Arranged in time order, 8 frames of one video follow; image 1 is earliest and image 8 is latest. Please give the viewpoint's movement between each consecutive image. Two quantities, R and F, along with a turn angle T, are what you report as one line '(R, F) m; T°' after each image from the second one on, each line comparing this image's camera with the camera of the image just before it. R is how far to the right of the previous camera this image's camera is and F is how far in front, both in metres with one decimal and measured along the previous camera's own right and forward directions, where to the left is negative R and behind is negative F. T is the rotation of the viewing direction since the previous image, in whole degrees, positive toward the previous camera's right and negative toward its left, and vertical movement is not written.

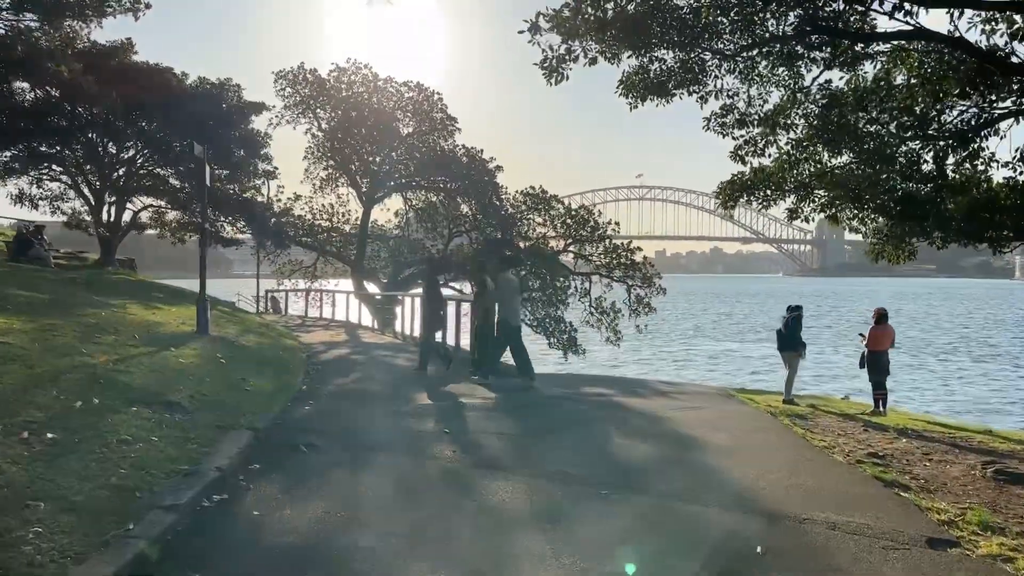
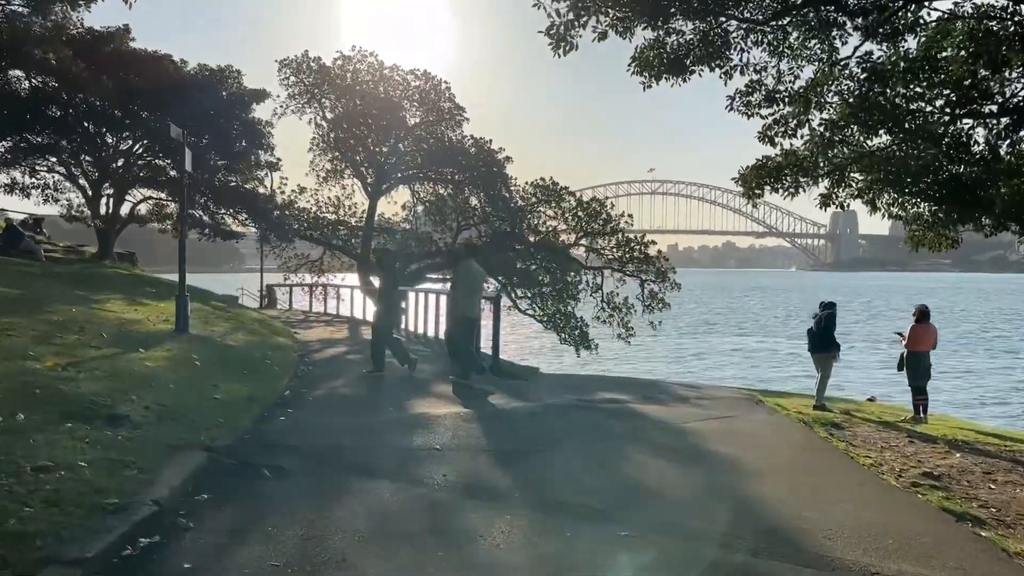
(+0.1, +1.0) m; -1°
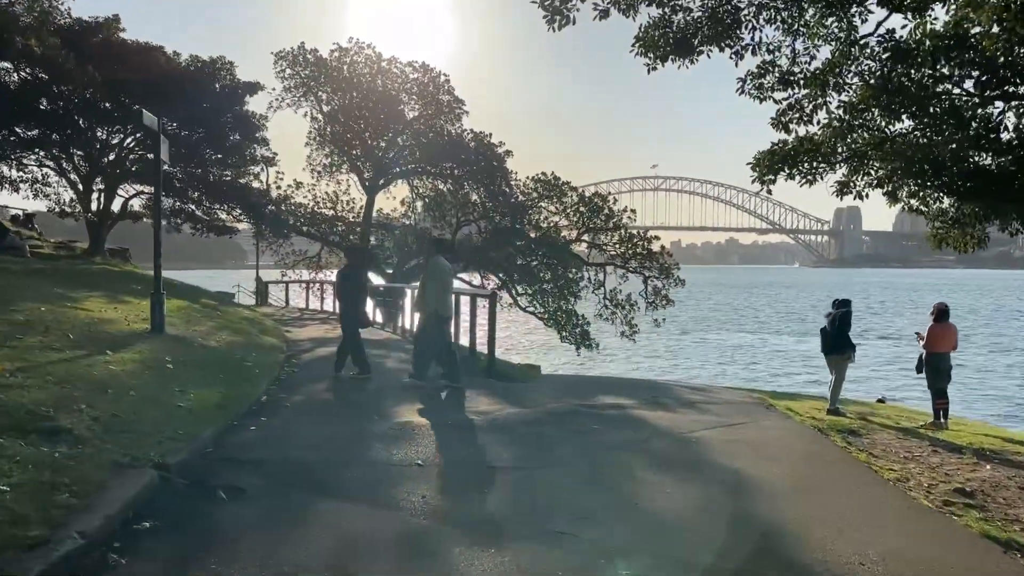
(+0.1, +0.7) m; 0°
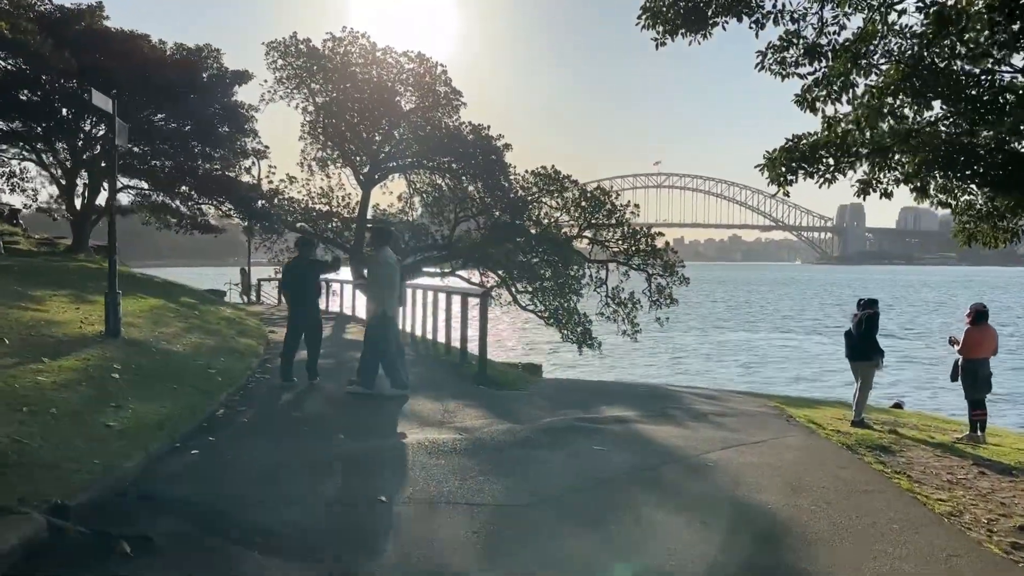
(+0.1, +1.0) m; 0°
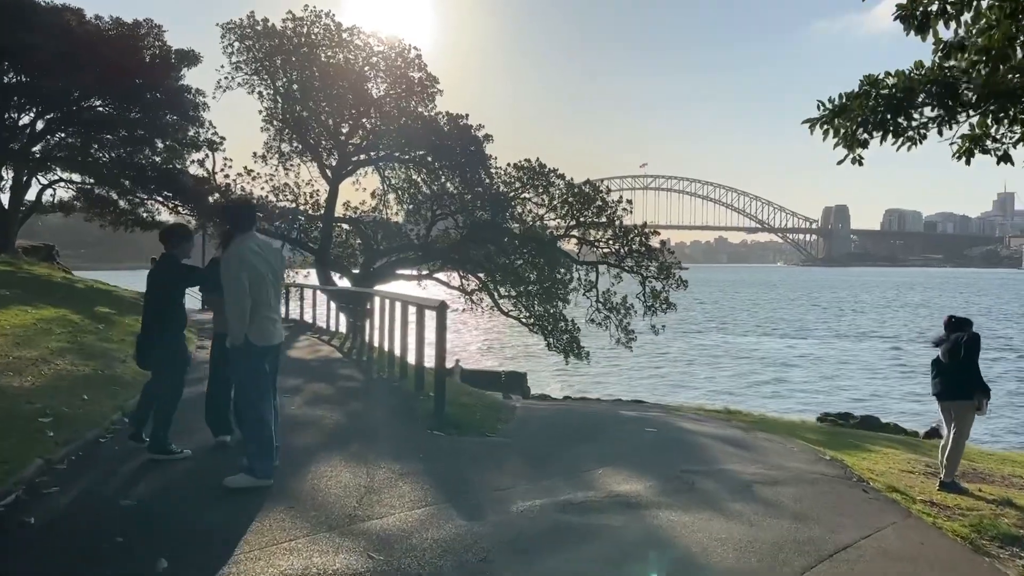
(+0.2, +2.8) m; +1°
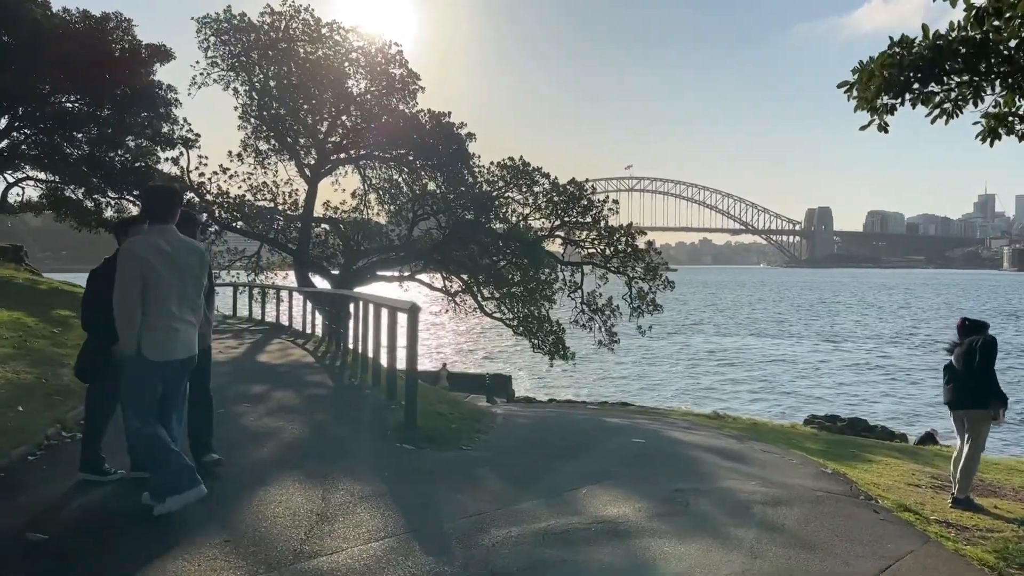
(+0.1, +0.6) m; +1°
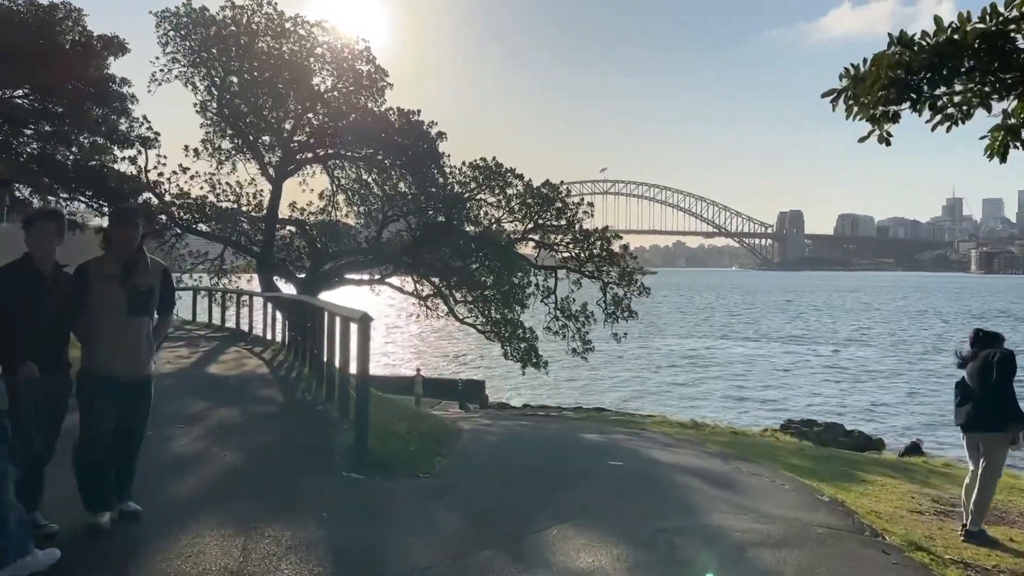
(+0.1, +0.8) m; +2°
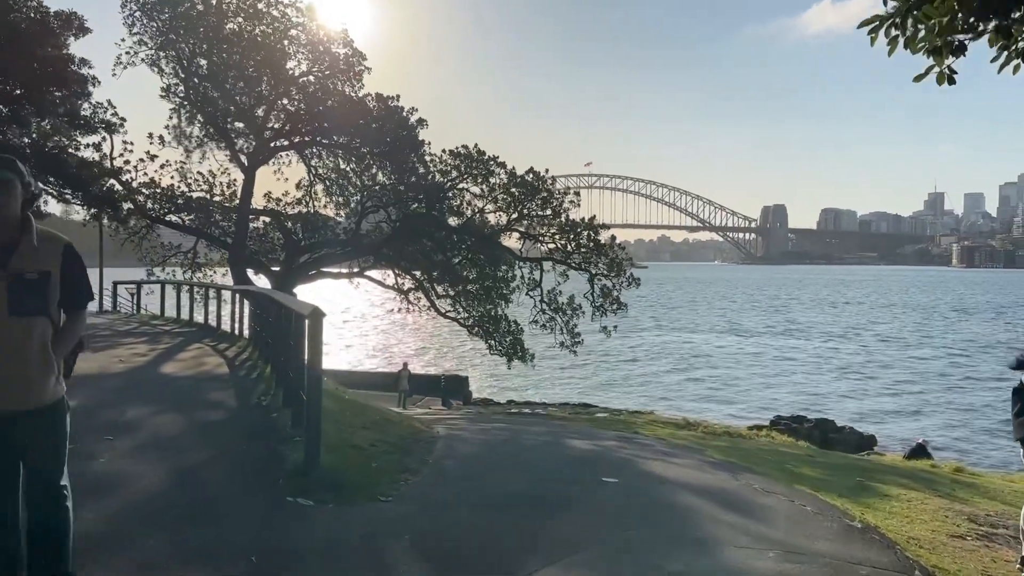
(+0.1, +1.0) m; +1°
